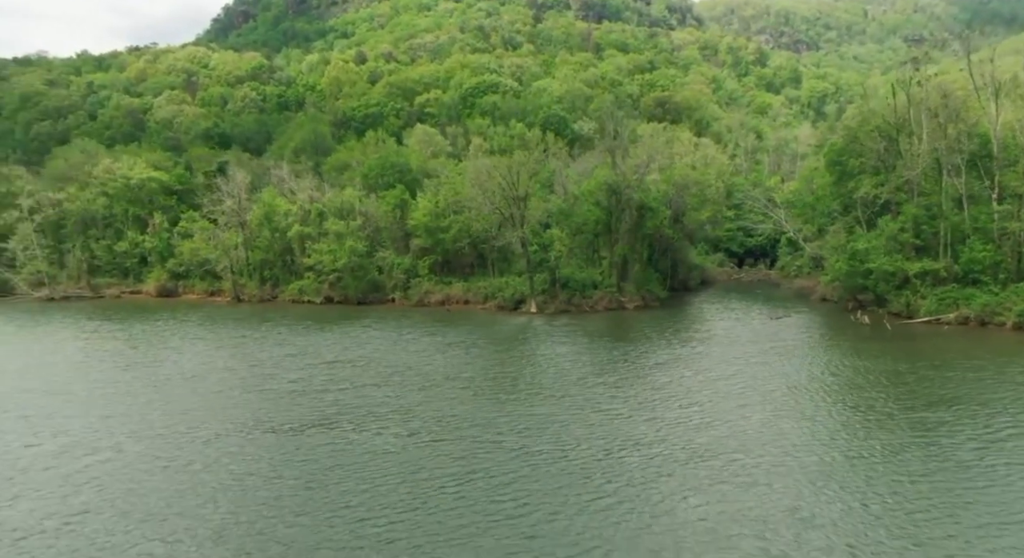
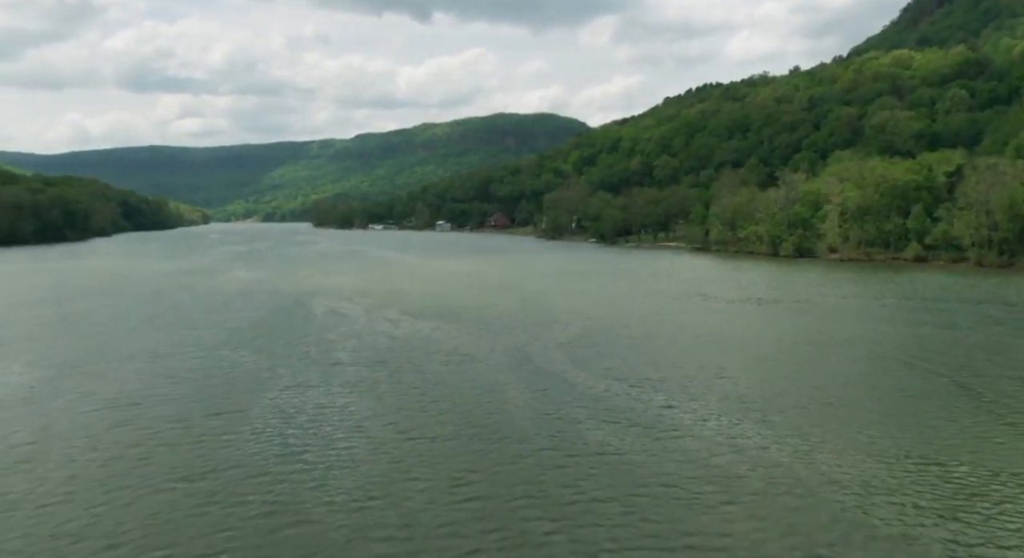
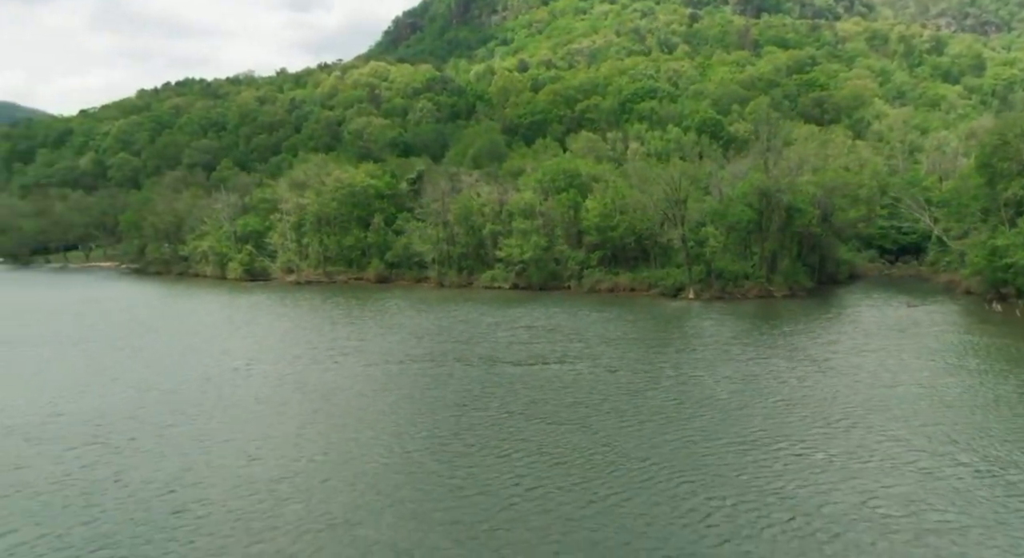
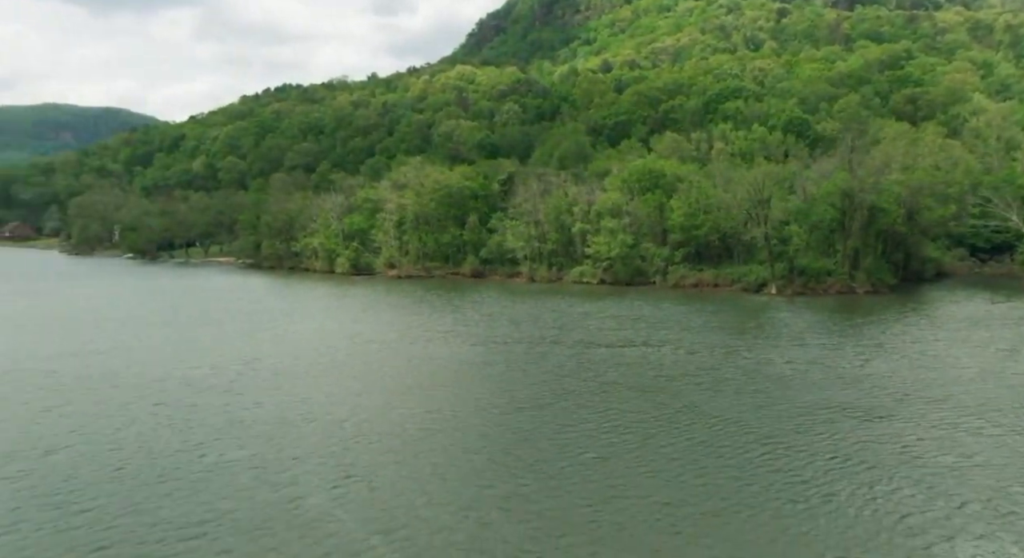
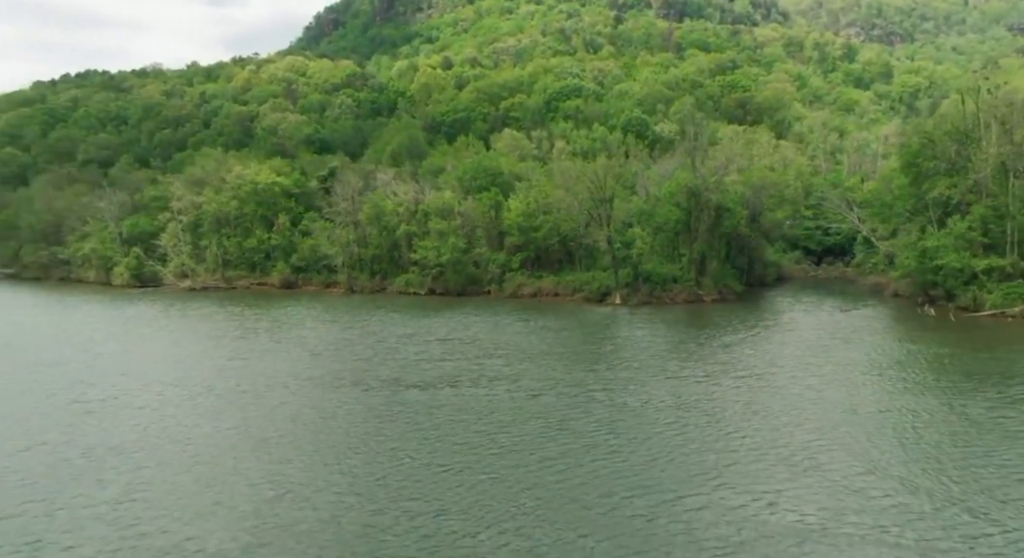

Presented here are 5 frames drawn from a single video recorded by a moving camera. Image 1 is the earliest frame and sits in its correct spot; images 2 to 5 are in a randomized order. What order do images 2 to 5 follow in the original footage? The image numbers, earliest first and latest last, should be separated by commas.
5, 3, 4, 2
